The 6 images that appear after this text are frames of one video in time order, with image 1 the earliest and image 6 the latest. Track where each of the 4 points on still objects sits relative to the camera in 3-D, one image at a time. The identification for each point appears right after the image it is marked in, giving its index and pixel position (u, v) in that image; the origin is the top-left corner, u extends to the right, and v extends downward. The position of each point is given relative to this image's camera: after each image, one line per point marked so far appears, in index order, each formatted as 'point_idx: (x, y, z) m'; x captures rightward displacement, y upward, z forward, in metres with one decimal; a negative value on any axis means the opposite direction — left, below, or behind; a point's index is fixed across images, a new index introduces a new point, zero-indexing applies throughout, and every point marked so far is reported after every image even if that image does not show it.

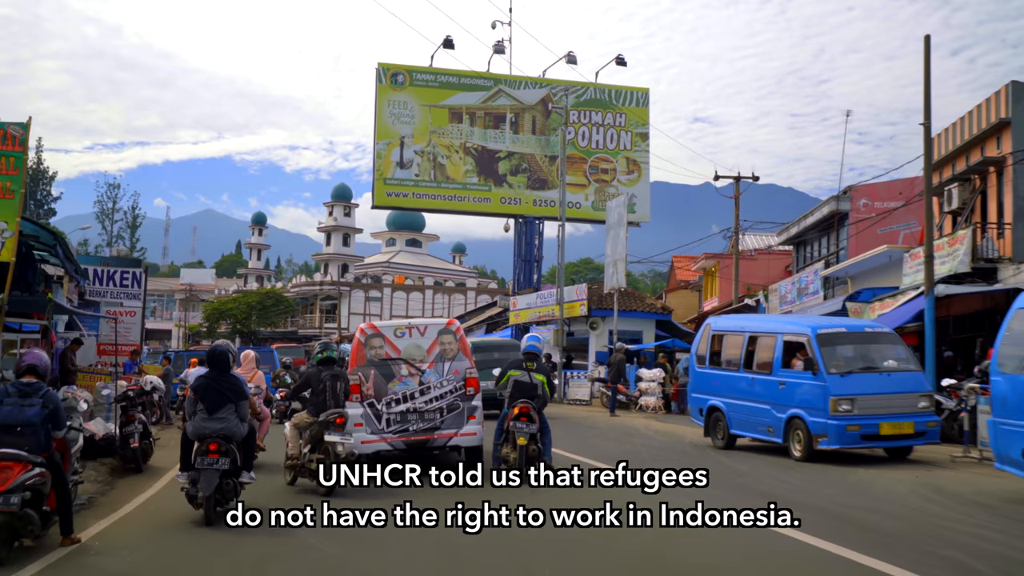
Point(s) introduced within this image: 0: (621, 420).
0: (+2.2, -2.9, +19.1) m
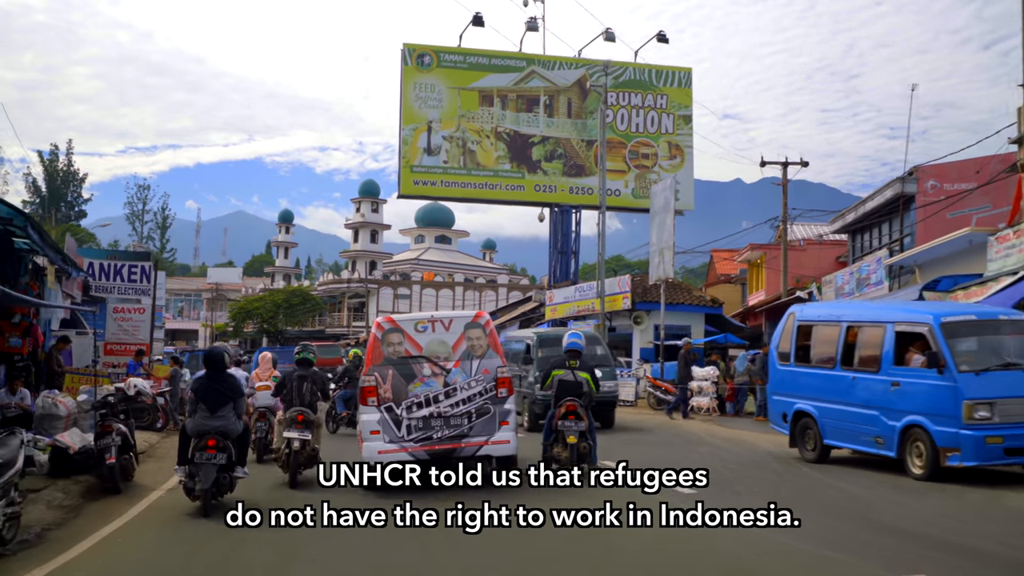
0: (+3.0, -2.6, +16.9) m
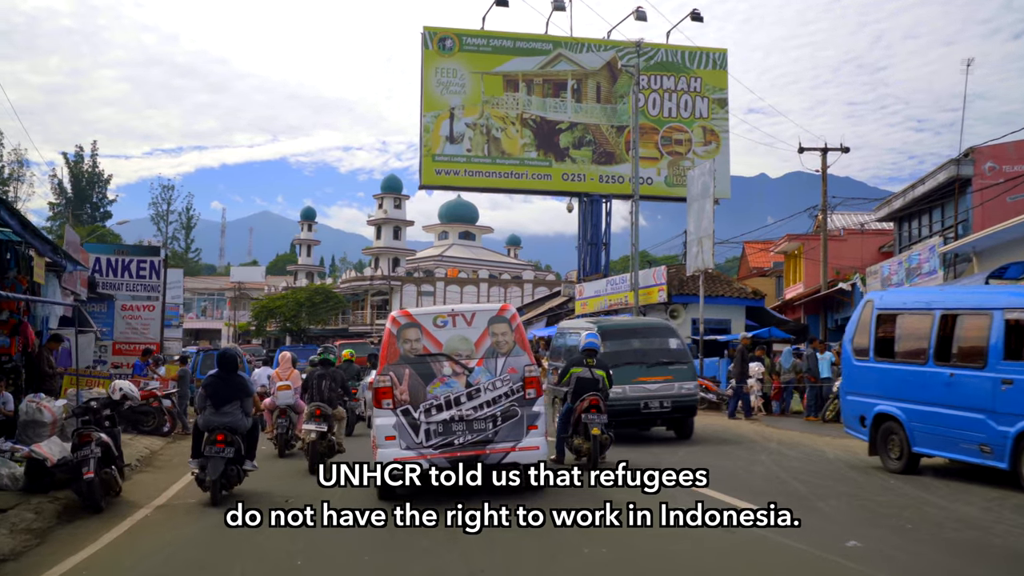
0: (+3.6, -2.4, +15.4) m
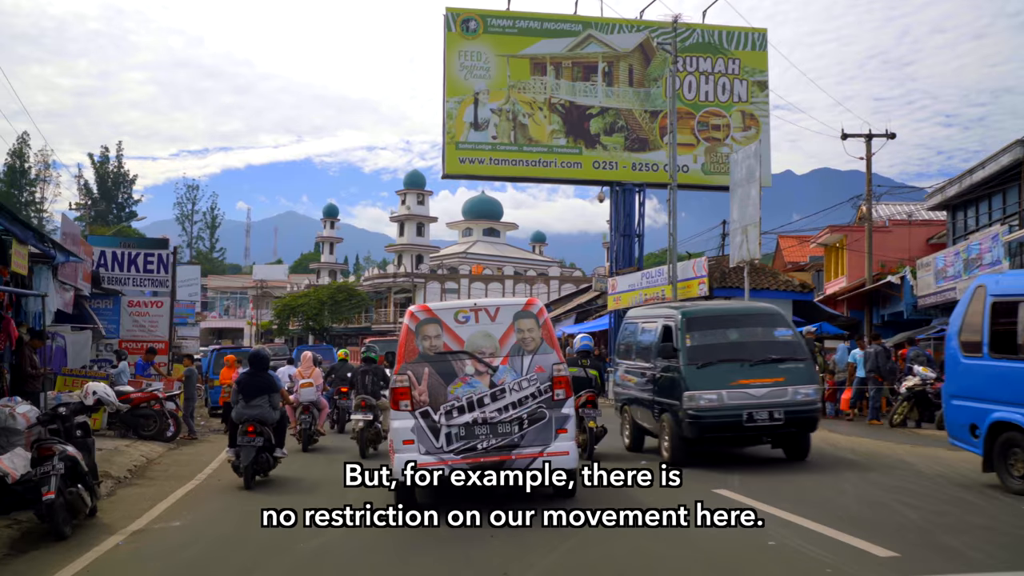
0: (+4.1, -2.3, +13.8) m
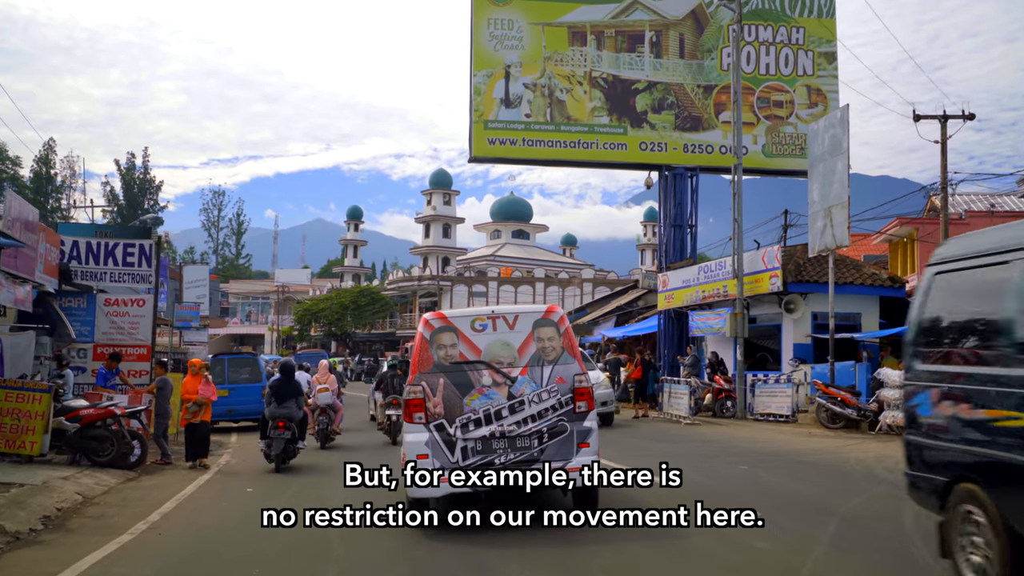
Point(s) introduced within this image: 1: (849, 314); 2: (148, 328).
0: (+4.7, -2.1, +10.5) m
1: (+7.6, -0.6, +19.7) m
2: (-7.4, -0.8, +17.8) m
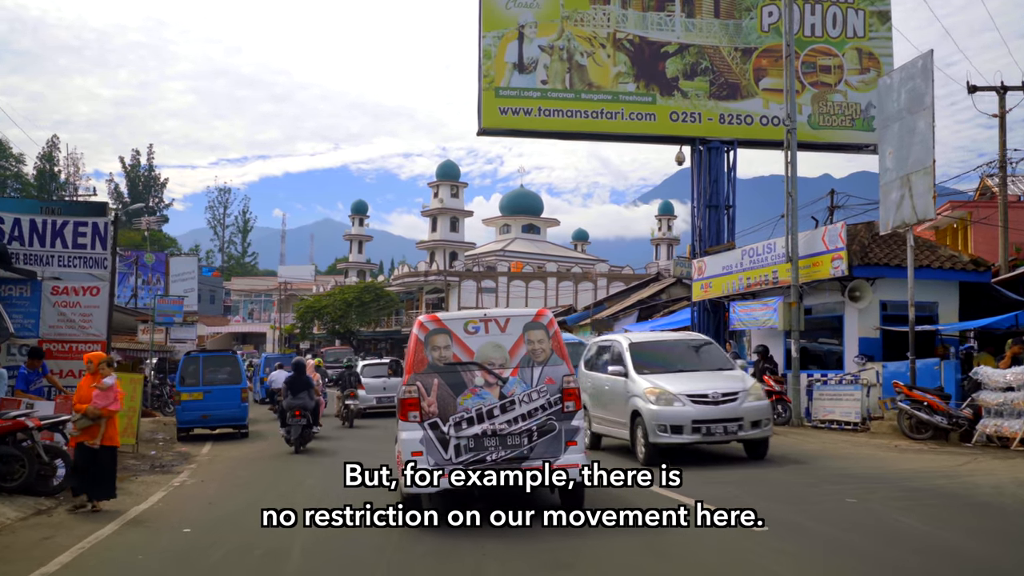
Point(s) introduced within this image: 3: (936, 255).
0: (+4.9, -1.8, +7.7) m
1: (+7.9, -0.3, +16.9) m
2: (-7.1, -0.6, +15.1) m
3: (+8.1, +0.6, +17.0) m
